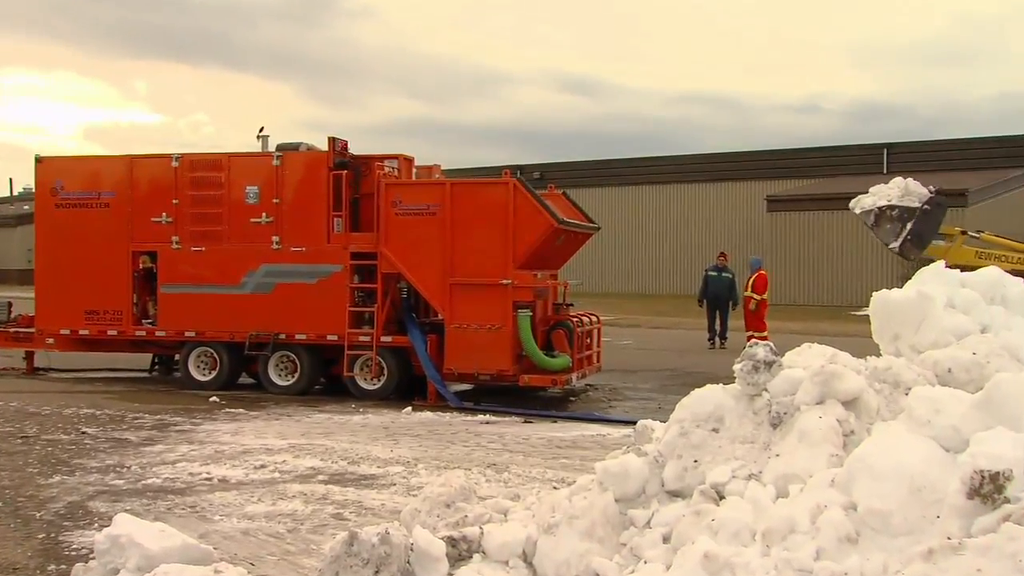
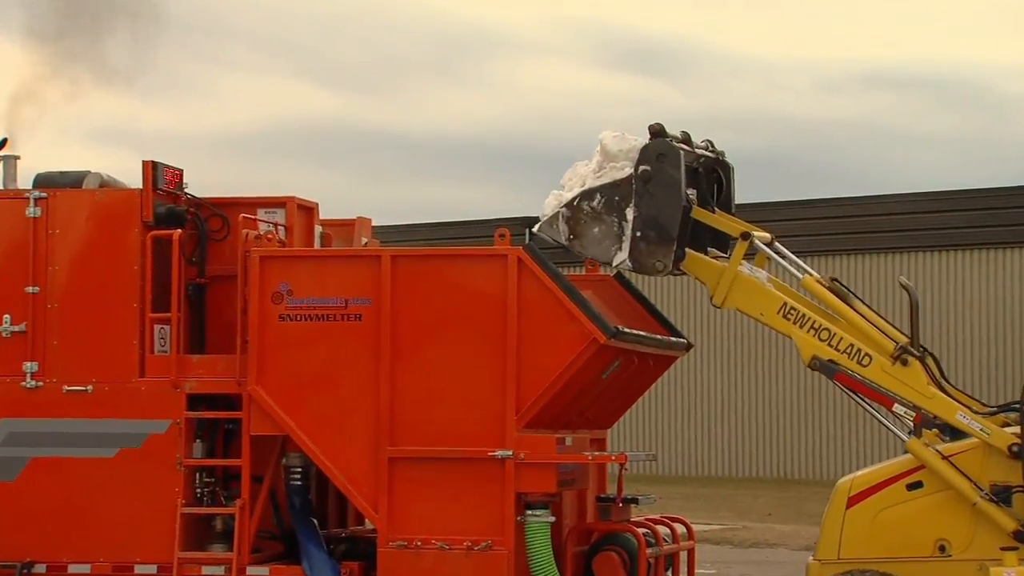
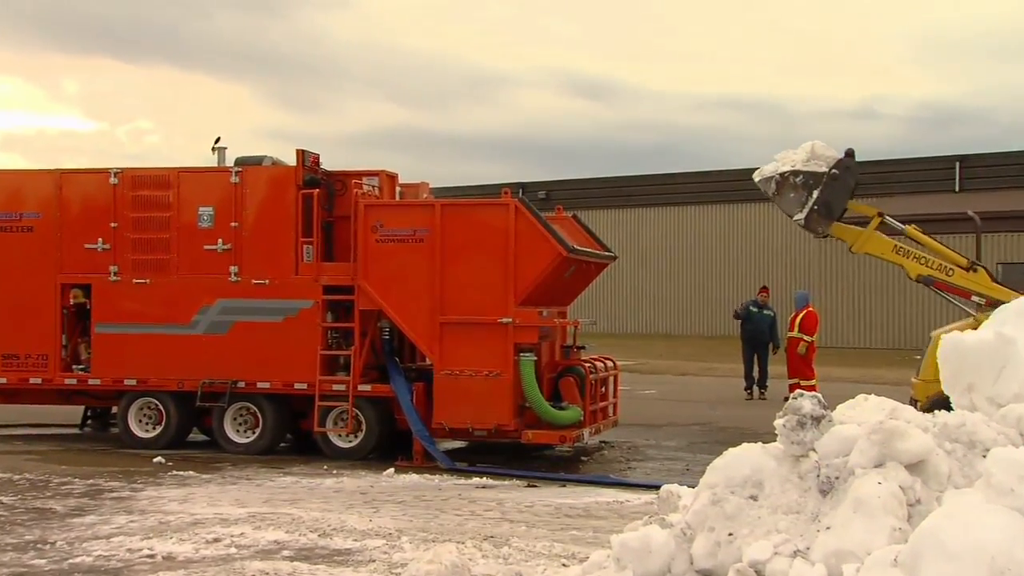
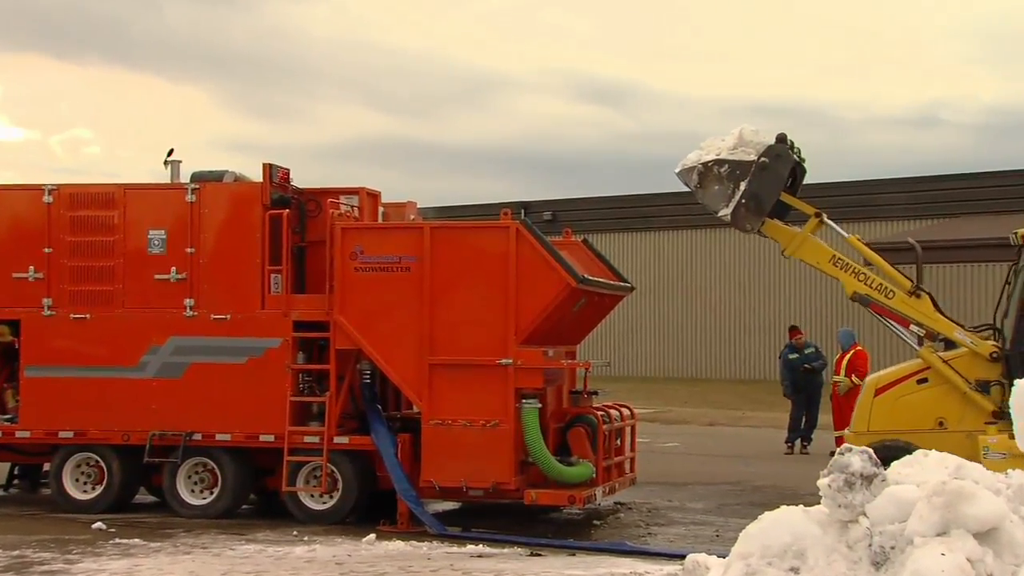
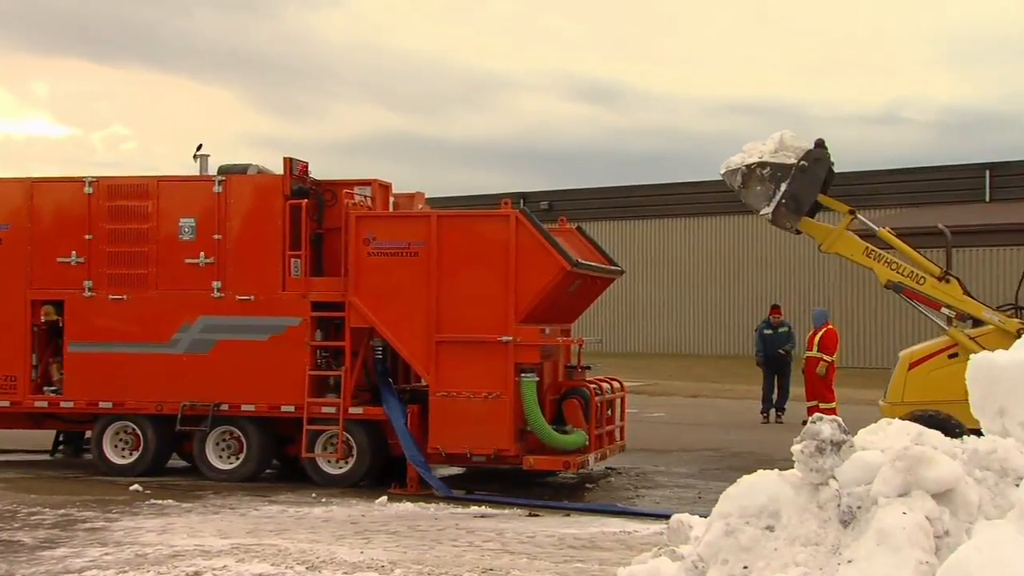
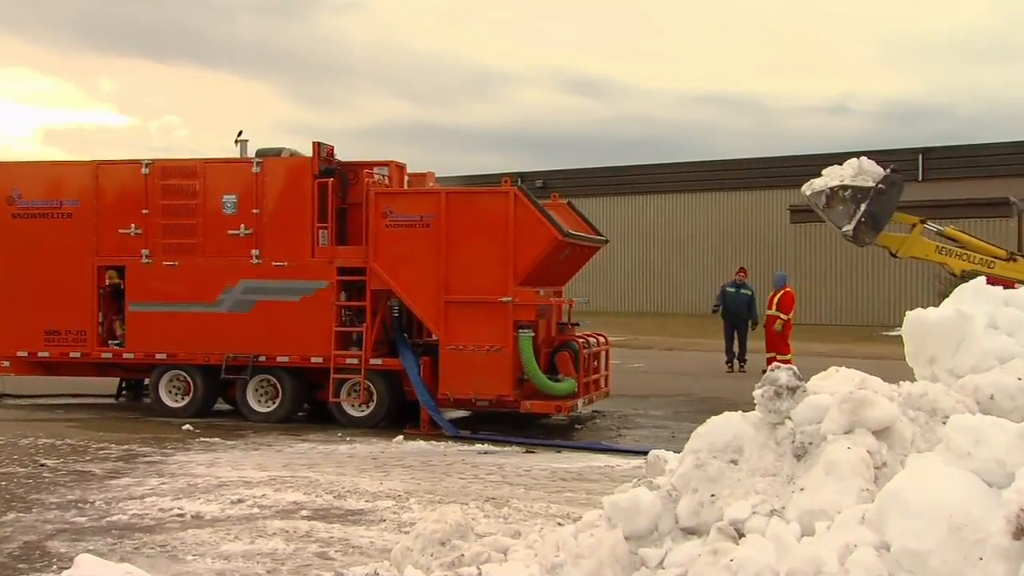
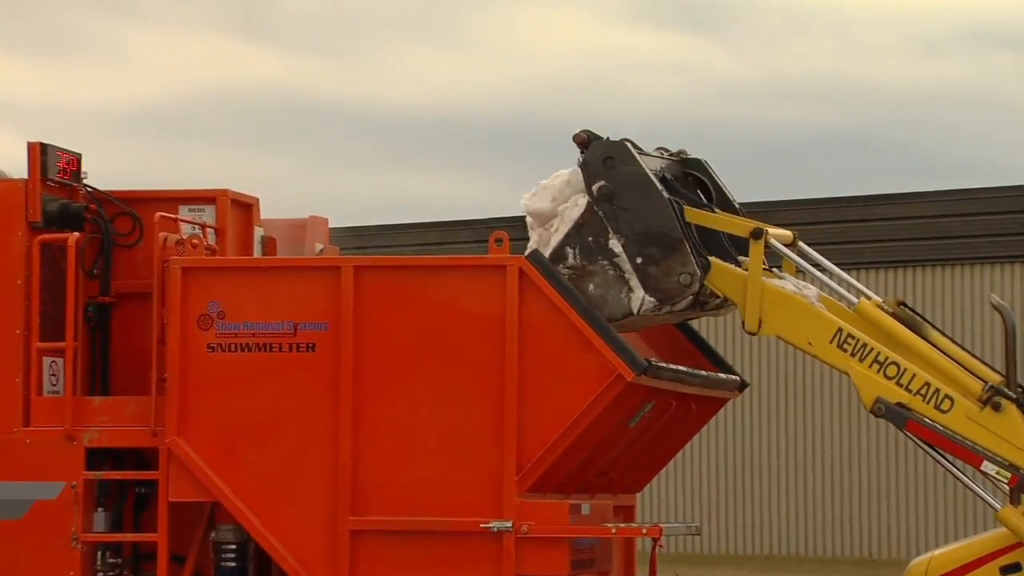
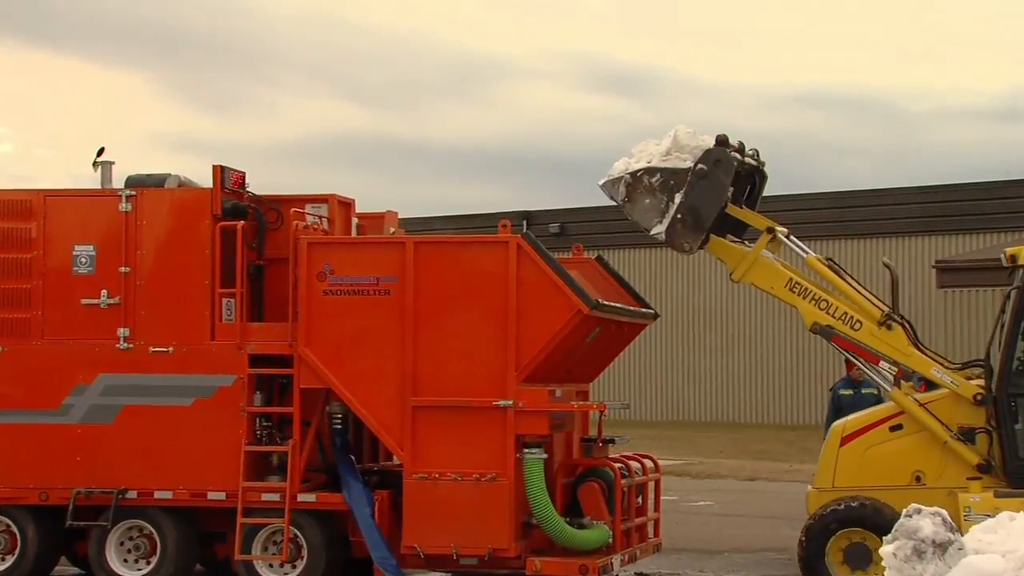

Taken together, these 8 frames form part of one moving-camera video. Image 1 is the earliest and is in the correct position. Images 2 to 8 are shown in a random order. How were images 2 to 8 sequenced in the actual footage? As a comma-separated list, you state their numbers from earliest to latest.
6, 3, 5, 4, 8, 2, 7
